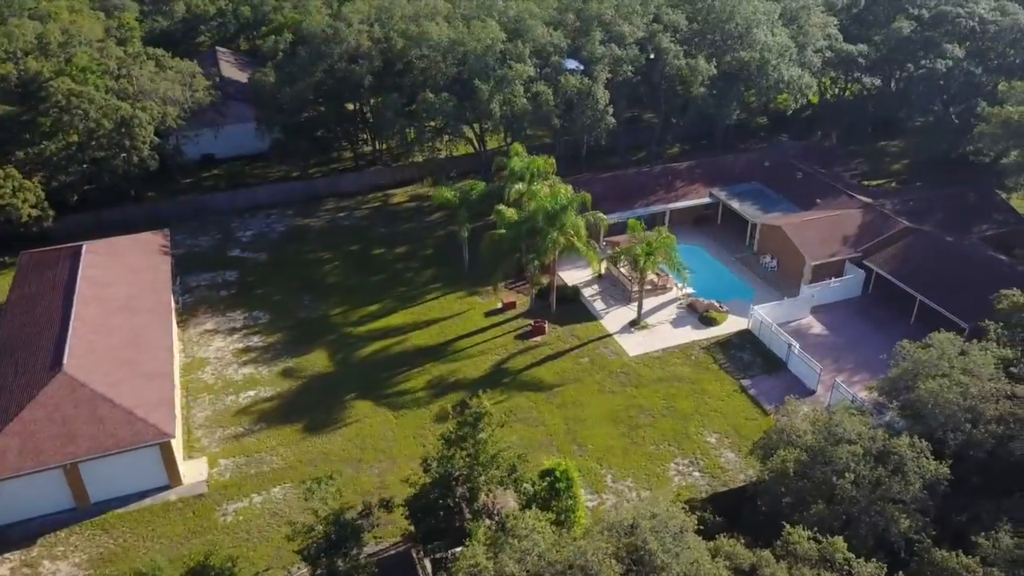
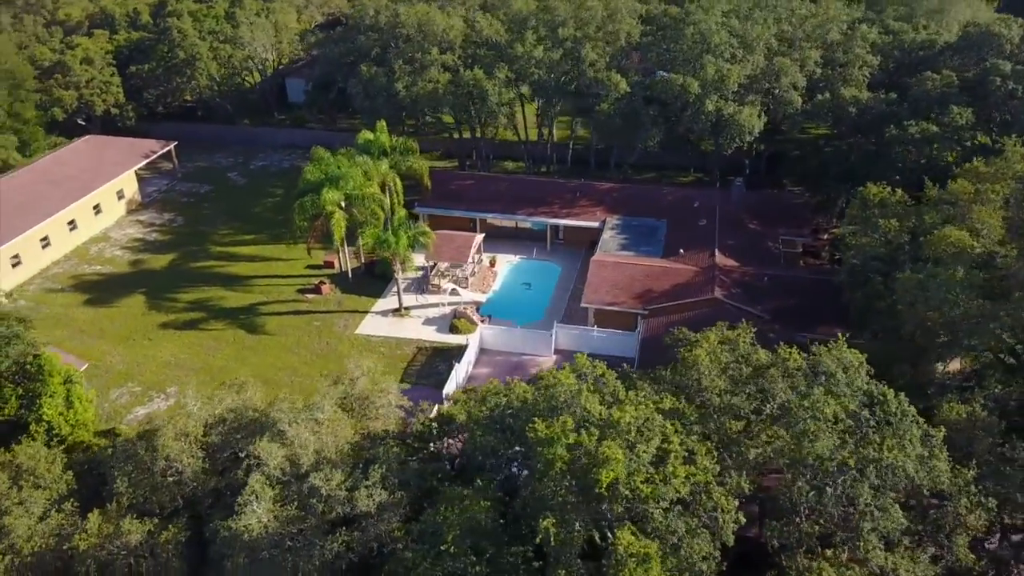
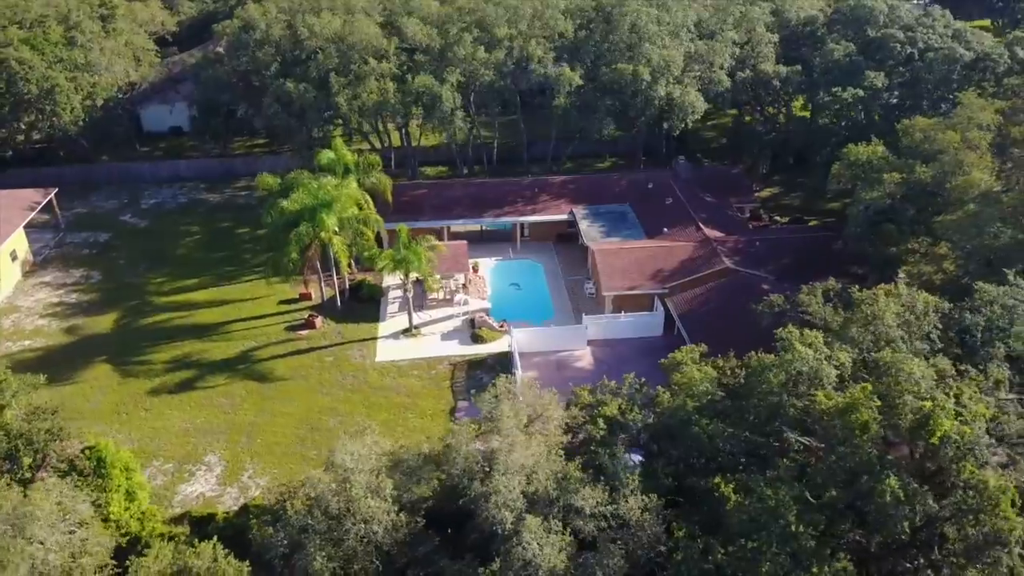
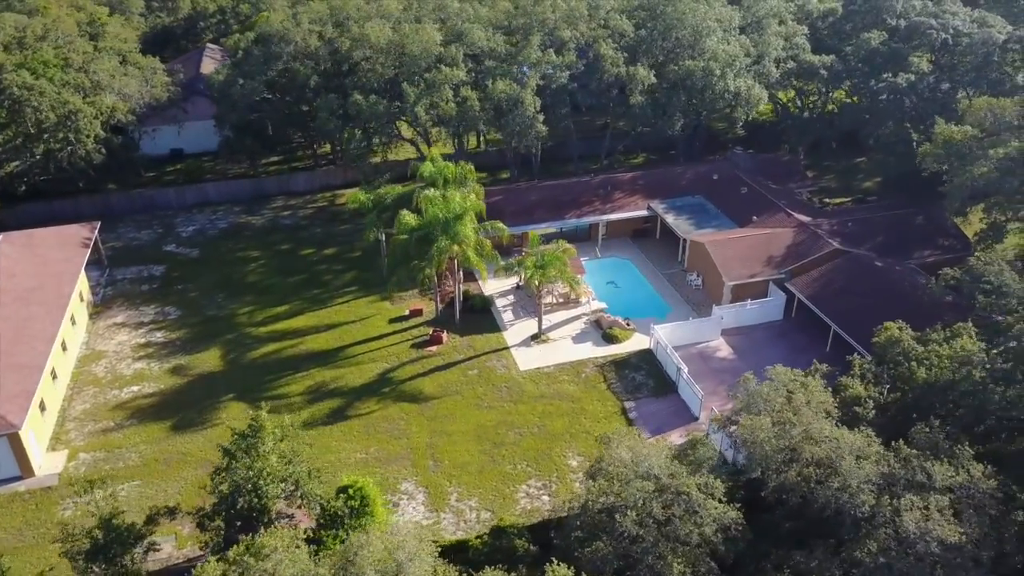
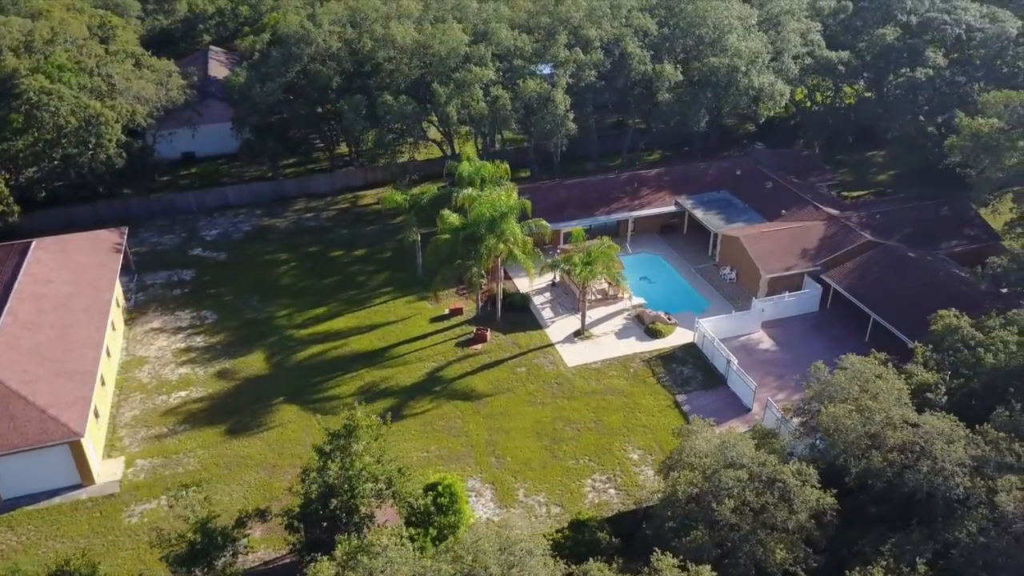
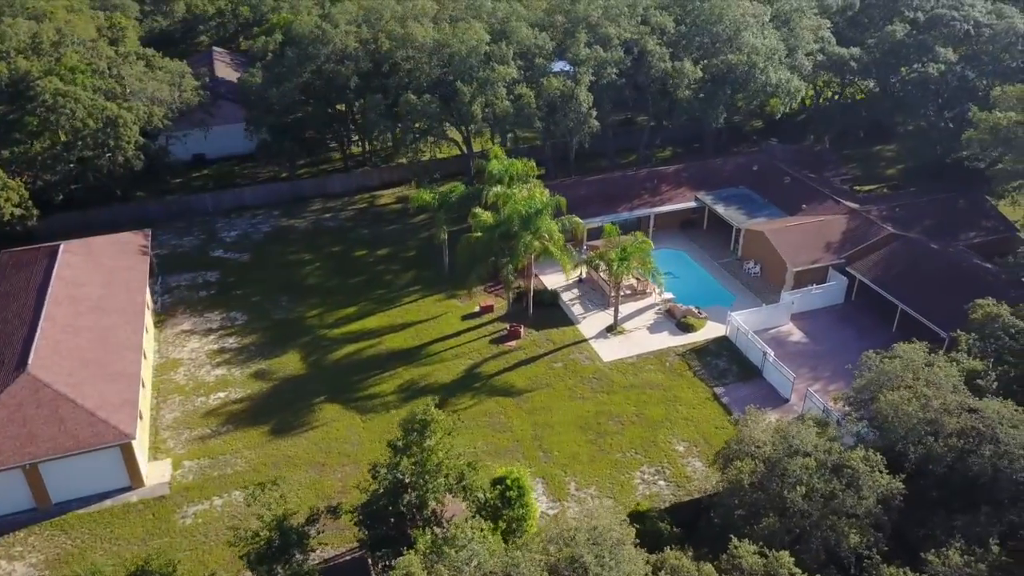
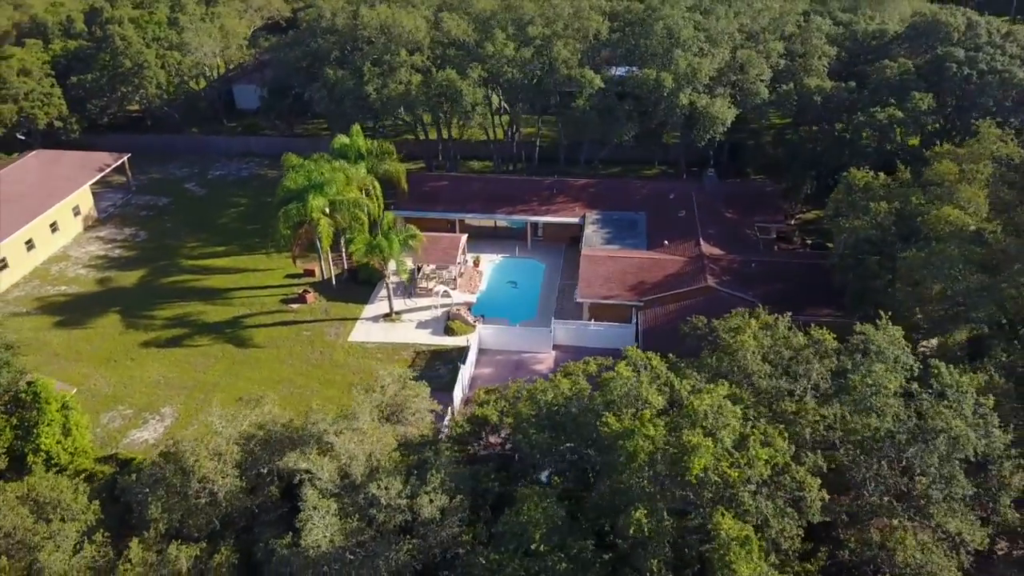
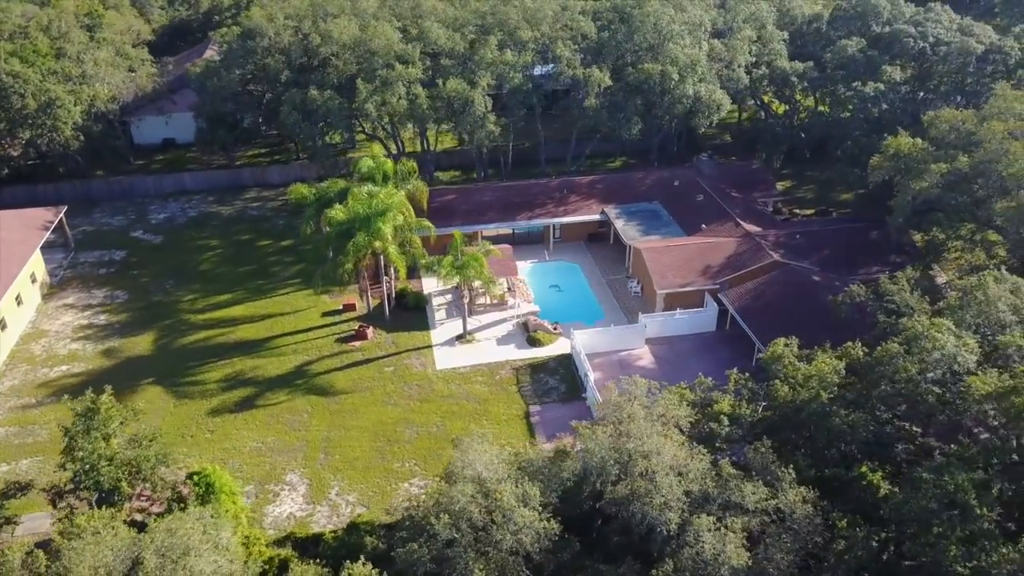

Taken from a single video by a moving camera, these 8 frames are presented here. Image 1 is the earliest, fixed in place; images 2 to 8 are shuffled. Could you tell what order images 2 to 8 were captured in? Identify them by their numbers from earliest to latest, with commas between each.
6, 5, 4, 8, 3, 7, 2
